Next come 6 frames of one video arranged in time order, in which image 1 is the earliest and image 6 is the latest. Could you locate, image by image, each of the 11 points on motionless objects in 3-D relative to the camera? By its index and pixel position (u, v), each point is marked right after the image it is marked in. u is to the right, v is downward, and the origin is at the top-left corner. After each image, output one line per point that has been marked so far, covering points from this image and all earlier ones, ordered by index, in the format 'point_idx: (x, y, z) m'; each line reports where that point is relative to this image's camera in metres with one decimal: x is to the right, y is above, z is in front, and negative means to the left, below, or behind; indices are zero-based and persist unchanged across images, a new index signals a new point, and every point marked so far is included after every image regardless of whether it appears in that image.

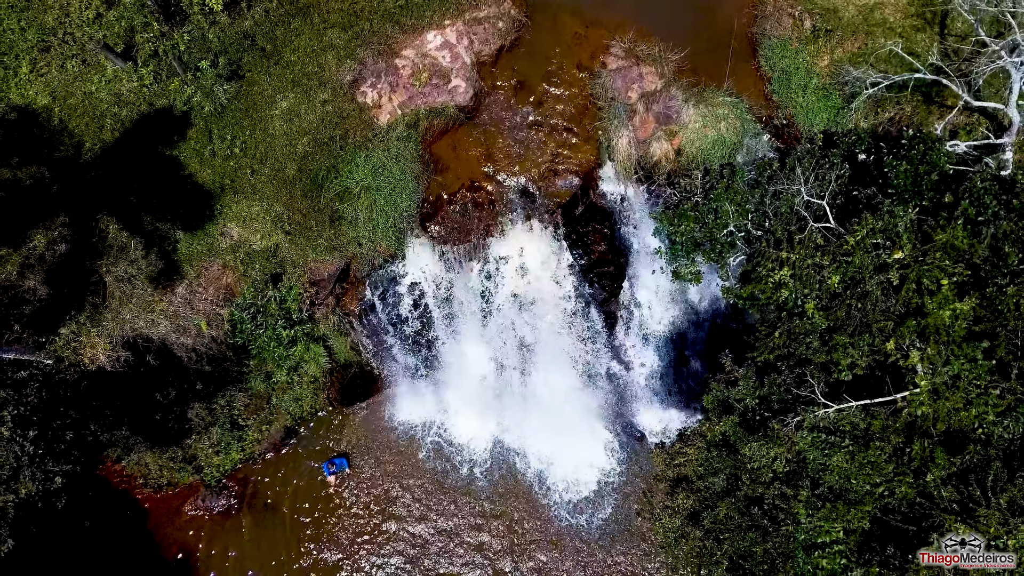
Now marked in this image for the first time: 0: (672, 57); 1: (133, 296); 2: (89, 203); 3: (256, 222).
0: (+4.4, +6.3, +16.0) m
1: (-9.2, -0.3, +14.2) m
2: (-10.5, +2.1, +14.5) m
3: (-6.7, +1.8, +15.2) m
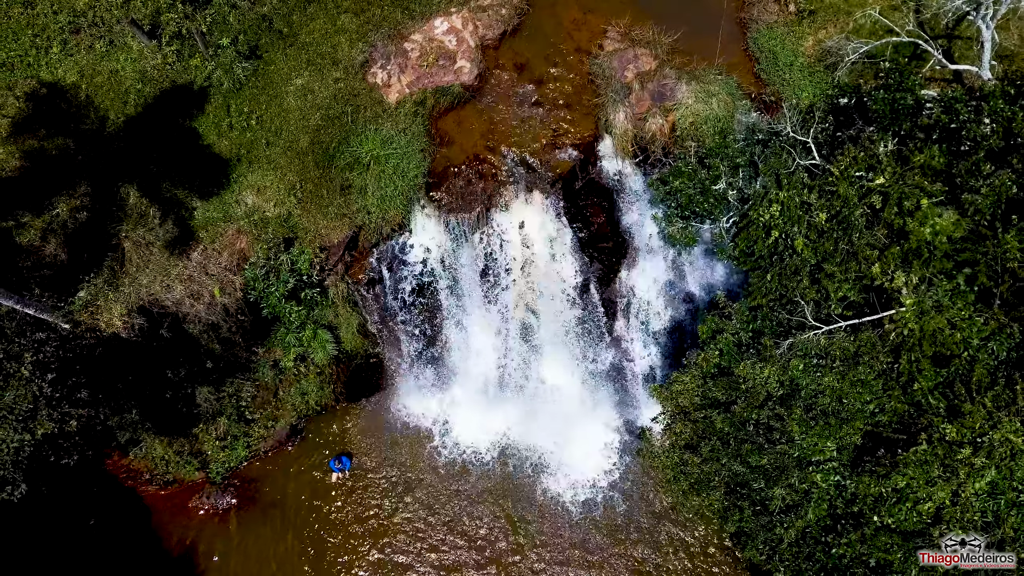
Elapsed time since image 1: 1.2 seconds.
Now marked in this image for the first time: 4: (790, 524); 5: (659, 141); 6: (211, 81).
0: (+4.5, +7.2, +16.8) m
1: (-9.1, +0.7, +14.7) m
2: (-10.4, +3.1, +15.2) m
3: (-6.6, +2.7, +15.9) m
4: (+4.7, -4.1, +10.4) m
5: (+4.0, +4.0, +16.1) m
6: (-8.4, +5.8, +16.2) m
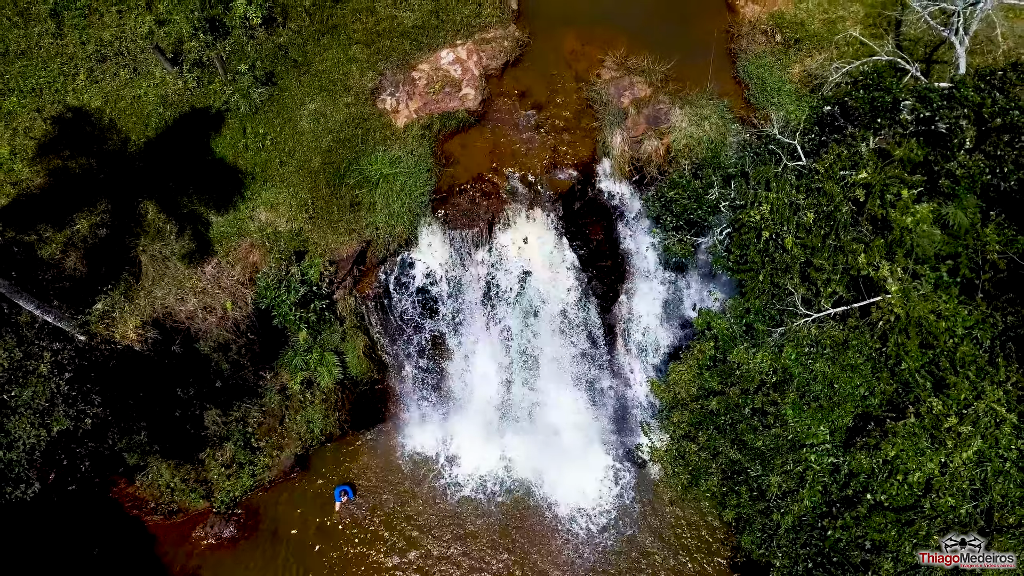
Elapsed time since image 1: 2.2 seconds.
0: (+4.5, +6.7, +17.8) m
1: (-9.0, +0.4, +15.2) m
2: (-10.3, +2.7, +15.8) m
3: (-6.5, +2.3, +16.5) m
4: (+4.8, -4.0, +10.5) m
5: (+4.1, +3.6, +16.9) m
6: (-8.3, +5.3, +17.0) m
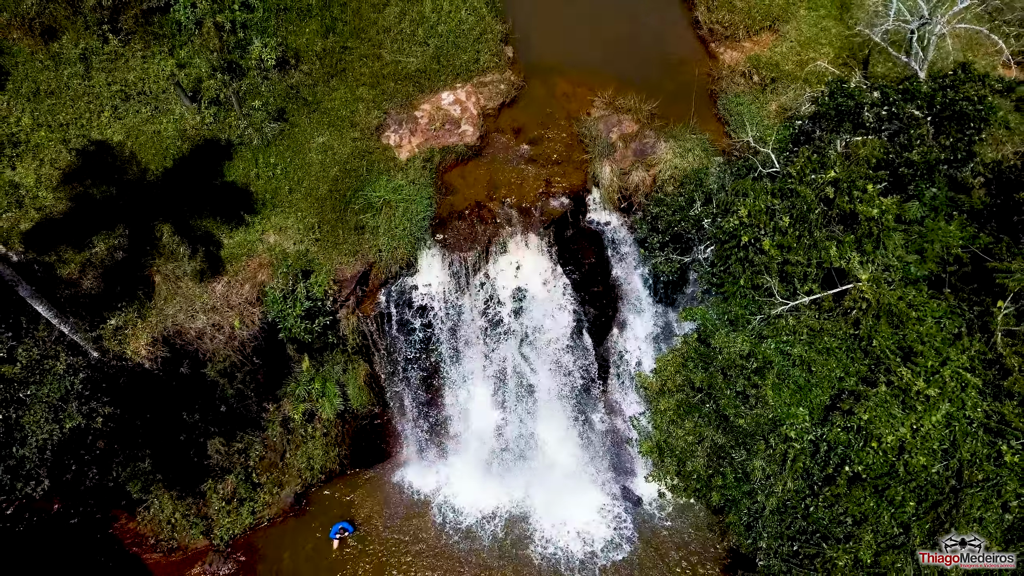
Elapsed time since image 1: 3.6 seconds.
0: (+4.4, +6.0, +19.2) m
1: (-9.1, -0.1, +15.8) m
2: (-10.4, +2.1, +16.7) m
3: (-6.6, +1.7, +17.3) m
4: (+4.8, -3.9, +10.8) m
5: (+4.0, +3.0, +18.0) m
6: (-8.5, +4.6, +18.2) m
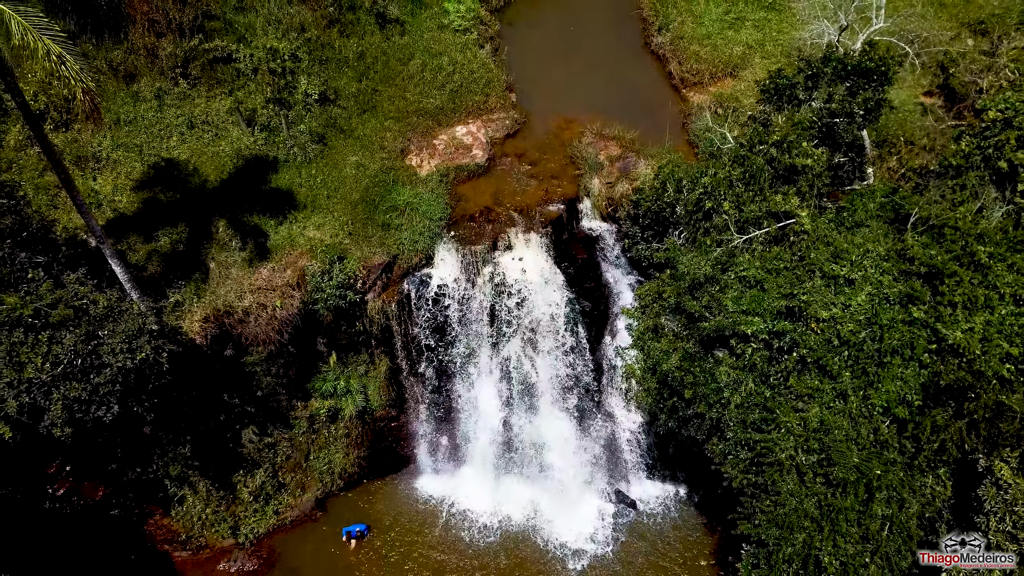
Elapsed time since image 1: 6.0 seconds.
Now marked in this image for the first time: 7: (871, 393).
0: (+4.5, +6.0, +22.7) m
1: (-9.0, +0.4, +18.3) m
2: (-10.3, +2.5, +19.6) m
3: (-6.5, +2.0, +20.1) m
4: (+5.0, -2.4, +12.8) m
5: (+4.1, +3.3, +21.0) m
6: (-8.3, +4.8, +21.4) m
7: (+6.9, -2.0, +11.1) m
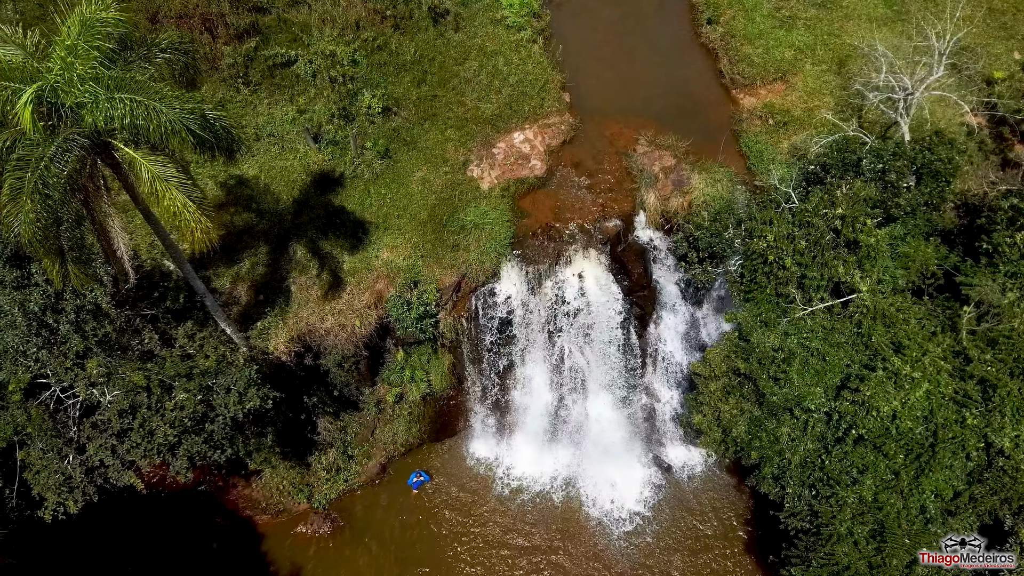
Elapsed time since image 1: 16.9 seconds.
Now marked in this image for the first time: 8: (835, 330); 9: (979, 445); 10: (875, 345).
0: (+6.8, +5.7, +22.9) m
1: (-6.8, -0.4, +19.6) m
2: (-8.1, +1.9, +20.6) m
3: (-4.3, +1.4, +21.1) m
4: (+7.0, -4.2, +14.4) m
5: (+6.3, +2.7, +21.6) m
6: (-6.1, +4.4, +22.1) m
7: (+8.8, -4.0, +12.6) m
8: (+8.0, -1.1, +14.3) m
9: (+10.0, -3.3, +12.4) m
10: (+8.6, -1.4, +13.6) m
